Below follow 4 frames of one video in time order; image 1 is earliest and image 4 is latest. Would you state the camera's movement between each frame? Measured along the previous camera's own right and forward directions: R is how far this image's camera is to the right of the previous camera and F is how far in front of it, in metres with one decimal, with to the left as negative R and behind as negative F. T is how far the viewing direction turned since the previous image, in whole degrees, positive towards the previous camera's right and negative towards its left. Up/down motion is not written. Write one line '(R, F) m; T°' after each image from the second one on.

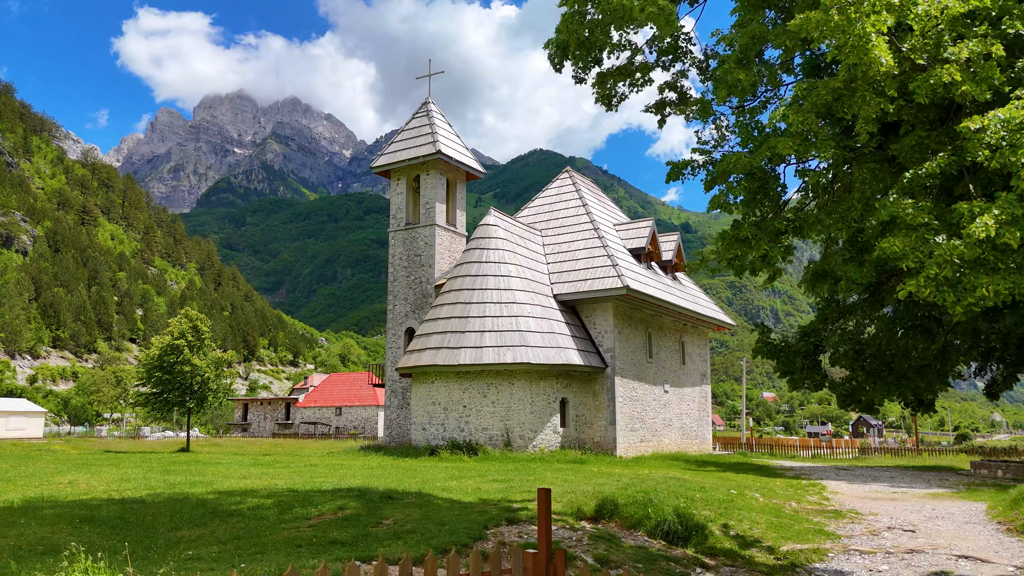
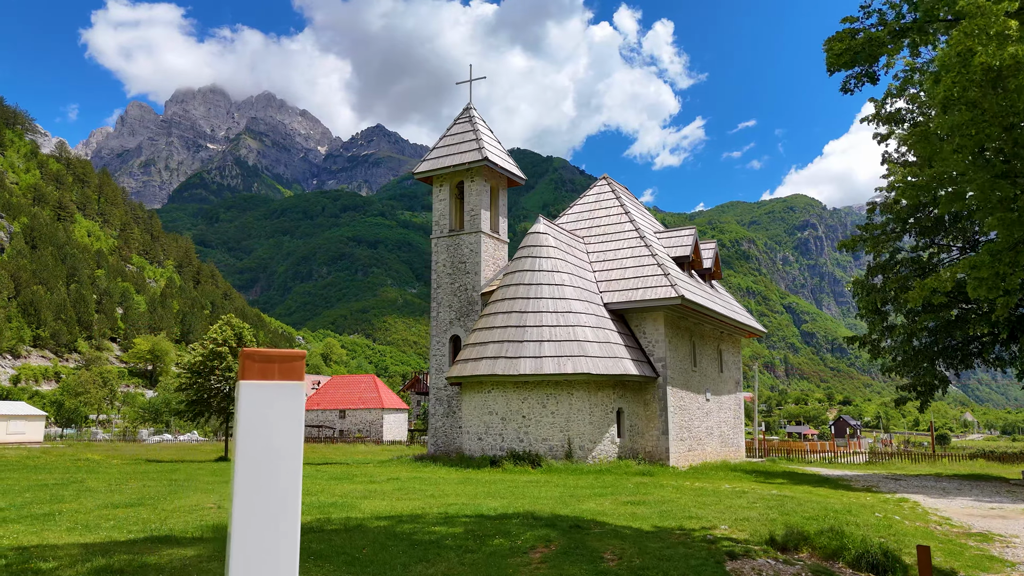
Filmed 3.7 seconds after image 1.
(-2.6, +0.1) m; +2°
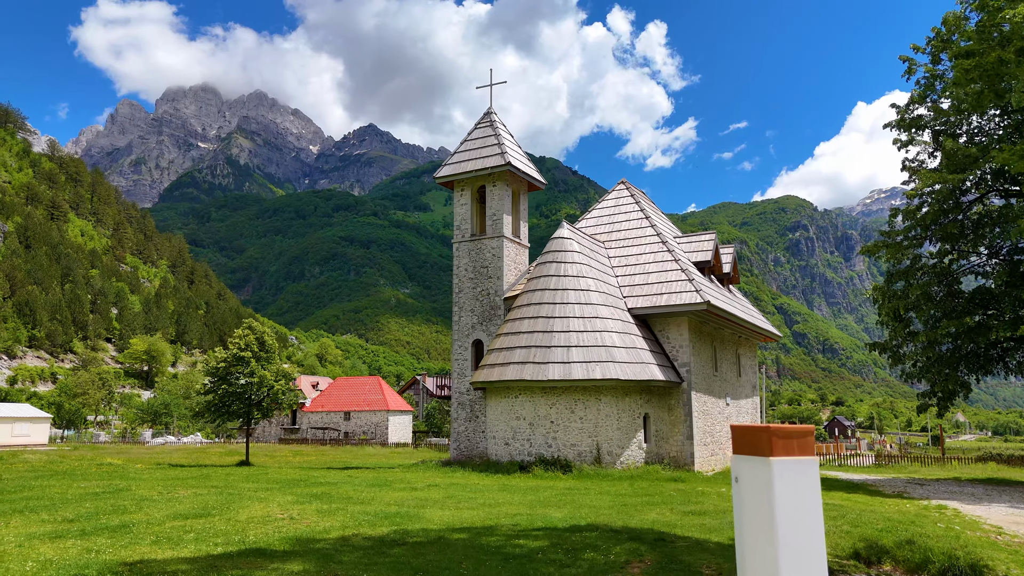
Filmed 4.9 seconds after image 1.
(-1.1, 0.0) m; 0°
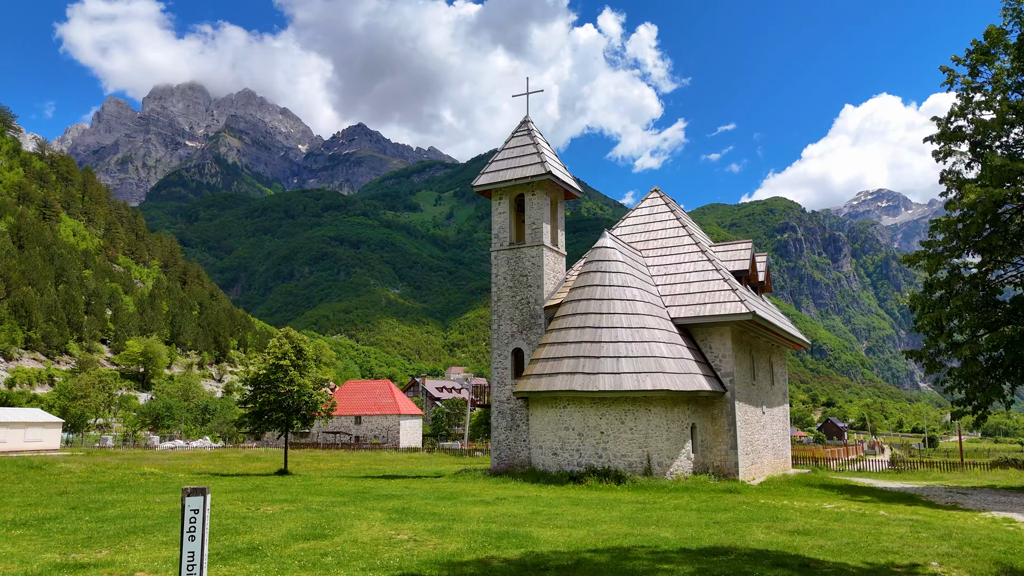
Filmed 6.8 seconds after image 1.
(-1.9, 0.0) m; +1°
